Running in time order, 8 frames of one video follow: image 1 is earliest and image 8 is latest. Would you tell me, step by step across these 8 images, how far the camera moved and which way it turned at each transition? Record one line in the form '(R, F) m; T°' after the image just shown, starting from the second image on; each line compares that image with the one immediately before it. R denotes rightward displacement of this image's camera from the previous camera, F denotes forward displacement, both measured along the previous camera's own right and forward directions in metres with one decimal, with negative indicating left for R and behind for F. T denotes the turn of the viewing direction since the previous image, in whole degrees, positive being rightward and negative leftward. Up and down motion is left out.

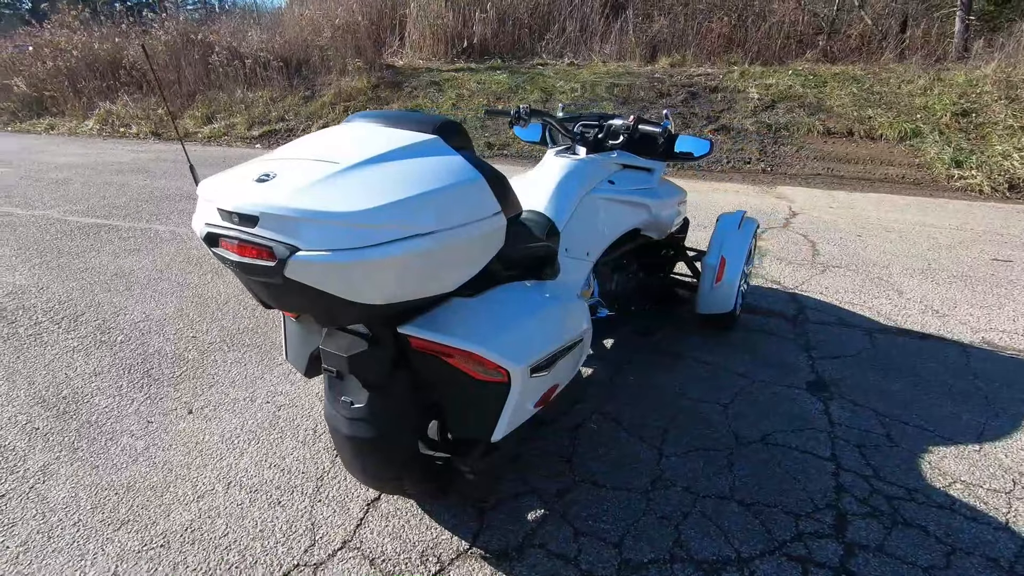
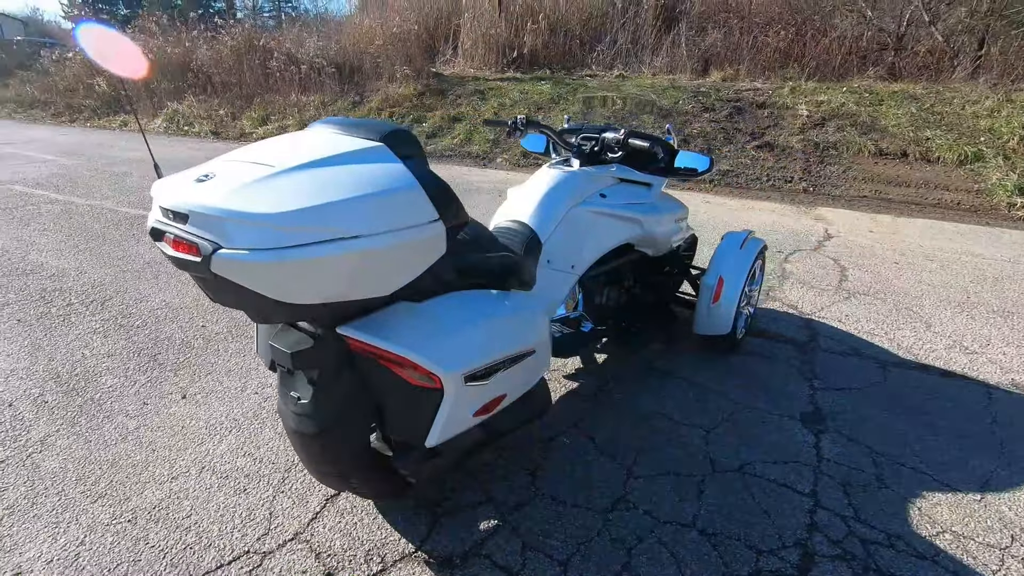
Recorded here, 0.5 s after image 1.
(+0.4, 0.0) m; -5°
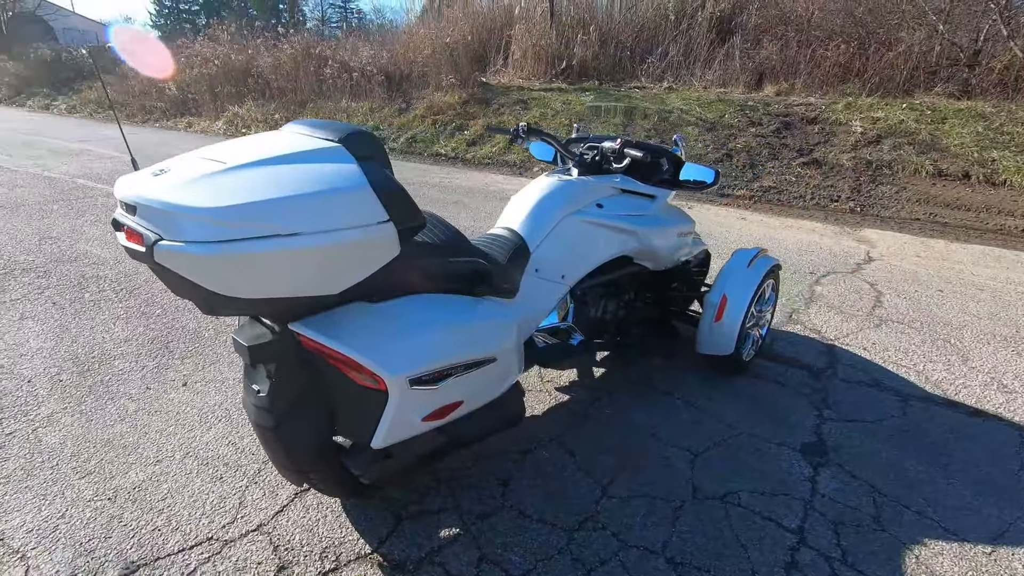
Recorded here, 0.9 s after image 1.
(+0.3, 0.0) m; -5°
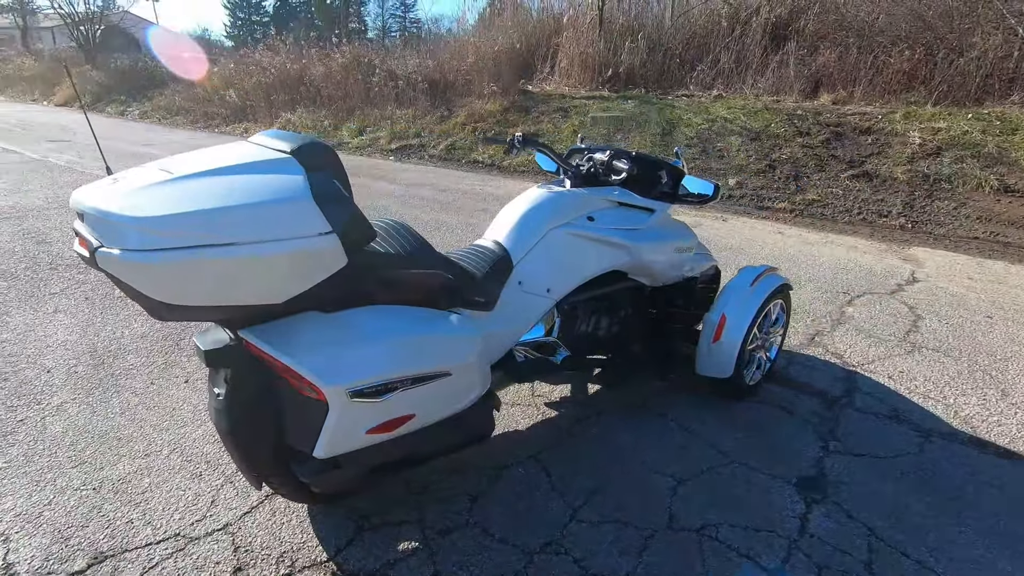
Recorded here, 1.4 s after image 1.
(+0.3, +0.1) m; -5°
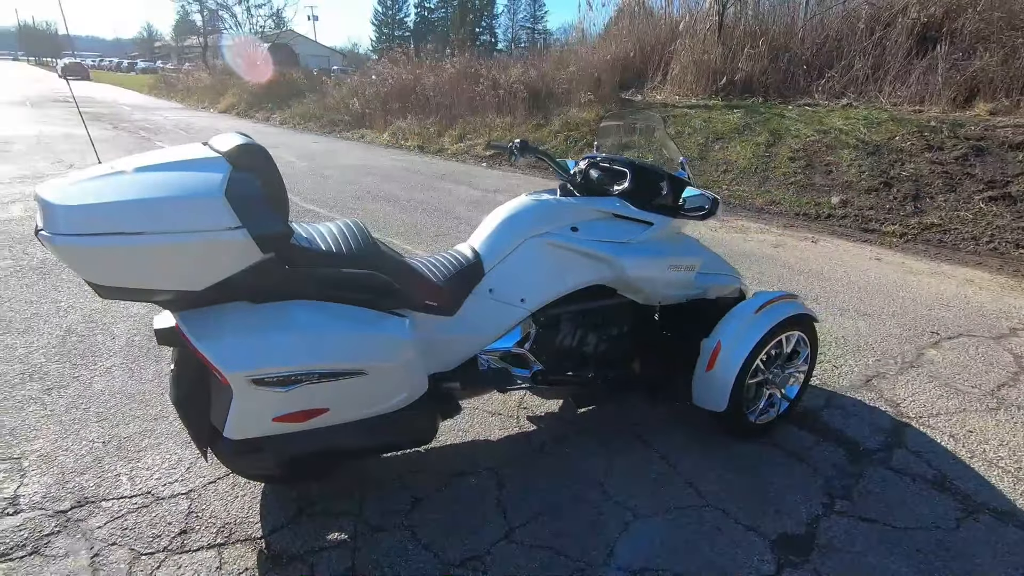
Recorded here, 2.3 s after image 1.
(+0.7, +0.1) m; -12°
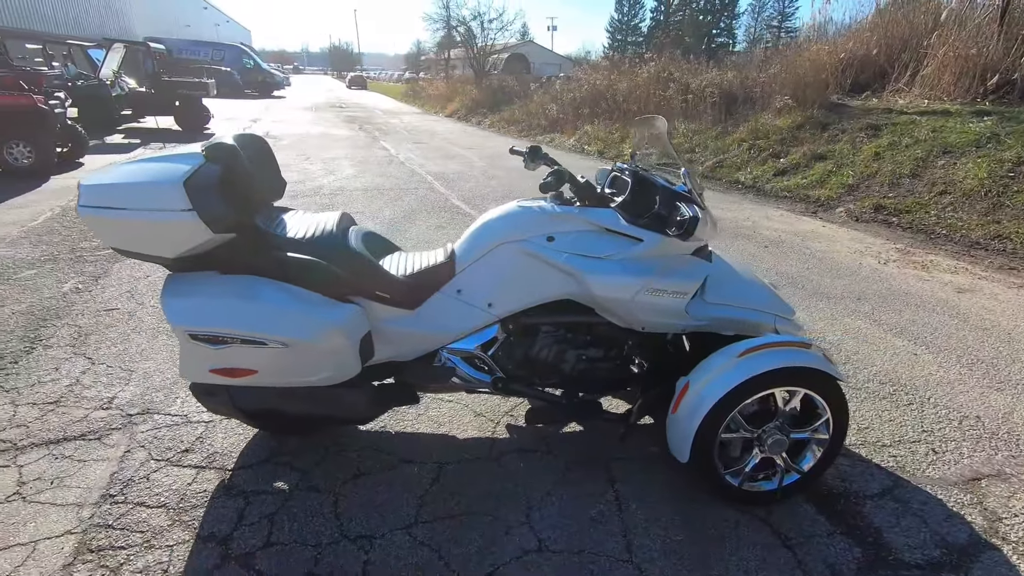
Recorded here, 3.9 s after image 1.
(+1.2, +0.2) m; -21°
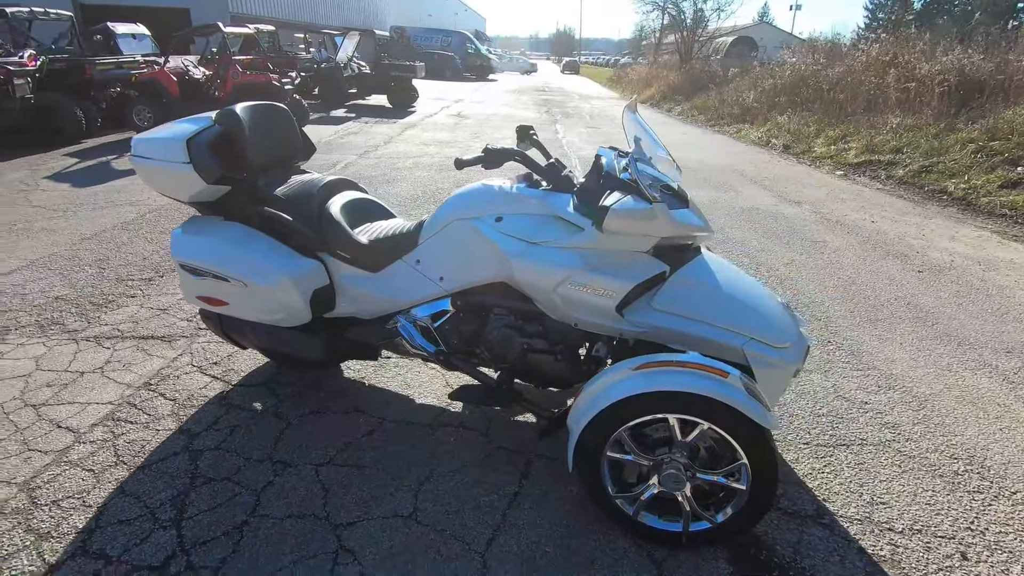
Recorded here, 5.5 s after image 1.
(+1.2, +0.2) m; -20°
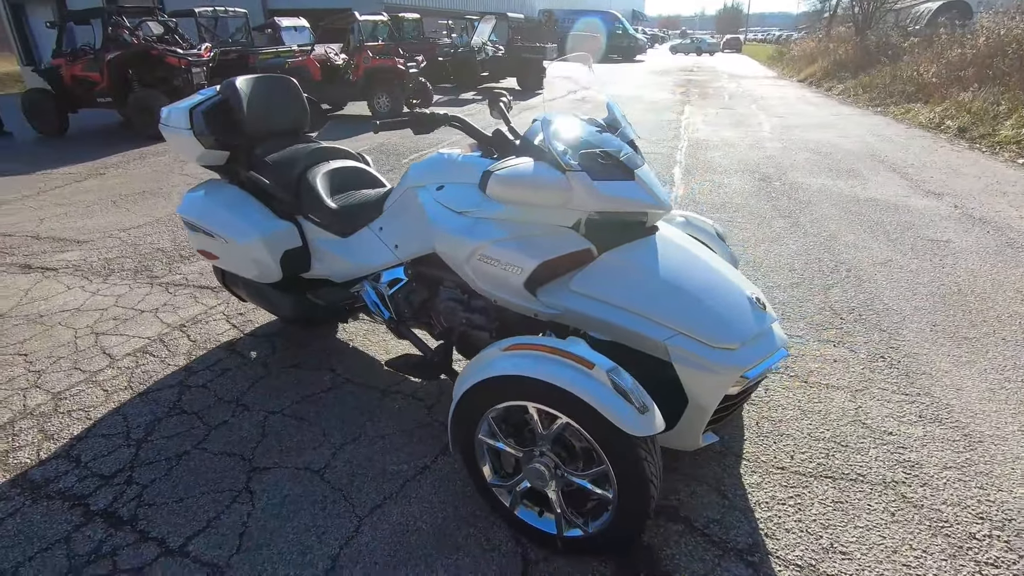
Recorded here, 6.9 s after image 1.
(+1.0, +0.2) m; -15°
